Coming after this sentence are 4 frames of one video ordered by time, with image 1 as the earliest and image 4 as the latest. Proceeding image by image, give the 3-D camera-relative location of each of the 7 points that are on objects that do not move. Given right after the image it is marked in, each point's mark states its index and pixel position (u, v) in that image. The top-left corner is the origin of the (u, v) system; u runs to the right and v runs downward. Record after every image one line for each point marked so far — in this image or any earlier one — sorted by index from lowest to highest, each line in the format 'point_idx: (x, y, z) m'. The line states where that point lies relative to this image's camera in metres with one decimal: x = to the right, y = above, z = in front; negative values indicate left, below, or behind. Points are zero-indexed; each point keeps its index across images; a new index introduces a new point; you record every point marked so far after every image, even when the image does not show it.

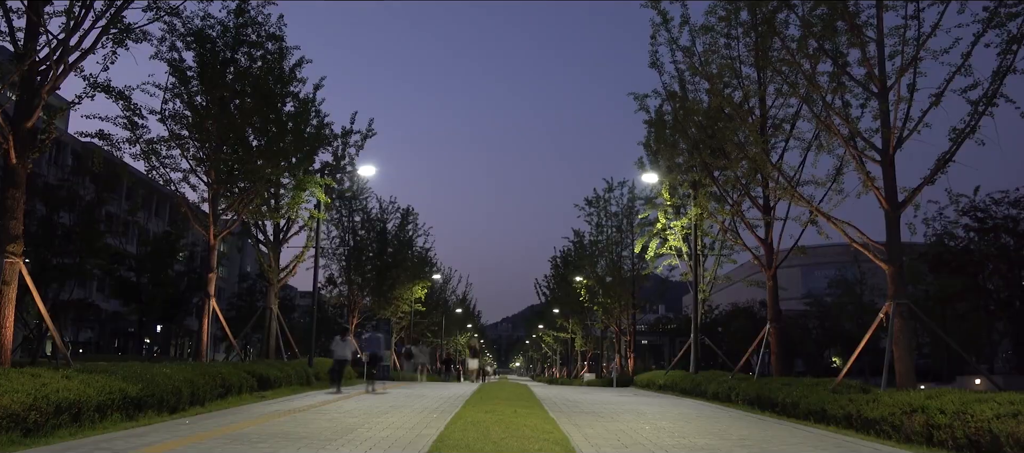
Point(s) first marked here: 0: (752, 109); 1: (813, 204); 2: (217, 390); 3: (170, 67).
0: (+5.0, +2.4, +18.2) m
1: (+6.3, +0.5, +18.6) m
2: (-6.4, -3.5, +19.2) m
3: (-7.7, +3.6, +19.8) m
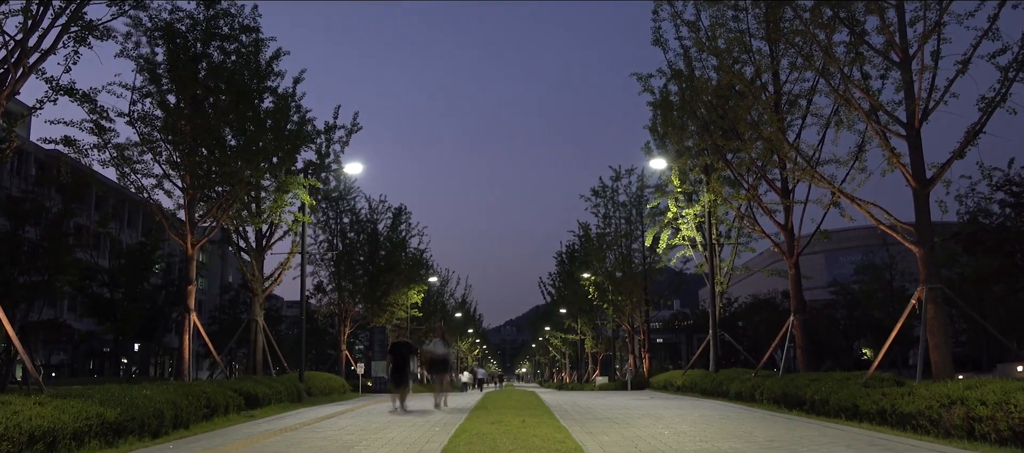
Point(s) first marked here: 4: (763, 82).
0: (+4.9, +2.7, +17.0) m
1: (+6.3, +0.8, +17.3) m
2: (-6.3, -3.7, +17.9) m
3: (-7.8, +3.4, +18.5) m
4: (+4.9, +2.8, +17.2) m
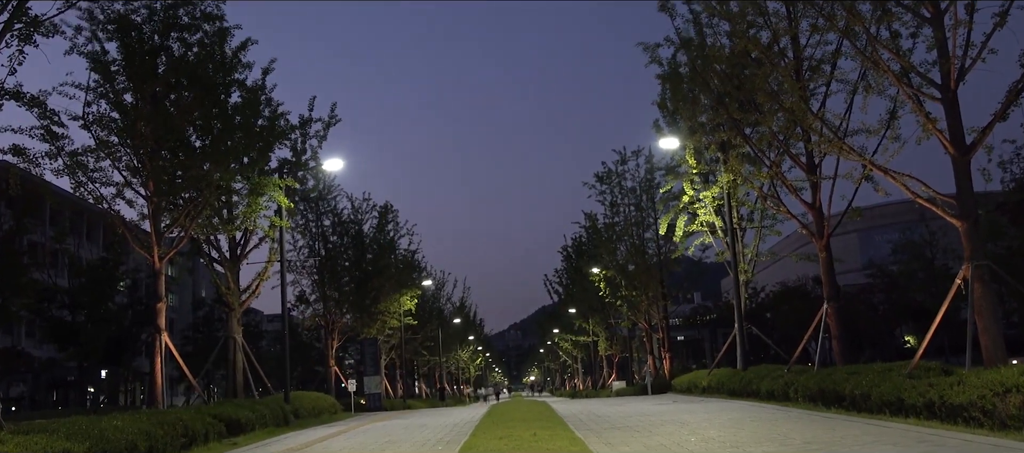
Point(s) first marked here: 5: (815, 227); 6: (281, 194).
0: (+4.7, +3.0, +15.4) m
1: (+6.2, +1.2, +15.8) m
2: (-6.1, -3.9, +16.2) m
3: (-8.0, +3.1, +16.8) m
4: (+4.7, +3.2, +15.7) m
5: (+6.3, 0.0, +18.6) m
6: (-4.8, +0.7, +18.6) m
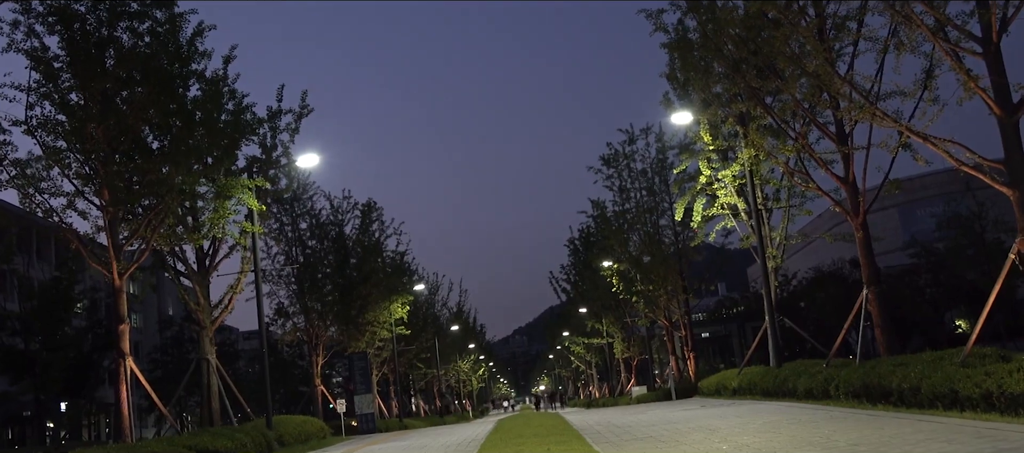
0: (+4.5, +3.4, +13.9) m
1: (+6.1, +1.6, +14.2) m
2: (-5.9, -4.1, +14.5) m
3: (-8.2, +2.8, +15.1) m
4: (+4.6, +3.5, +14.1) m
5: (+6.2, +0.4, +17.1) m
6: (-4.9, +0.5, +17.0) m
